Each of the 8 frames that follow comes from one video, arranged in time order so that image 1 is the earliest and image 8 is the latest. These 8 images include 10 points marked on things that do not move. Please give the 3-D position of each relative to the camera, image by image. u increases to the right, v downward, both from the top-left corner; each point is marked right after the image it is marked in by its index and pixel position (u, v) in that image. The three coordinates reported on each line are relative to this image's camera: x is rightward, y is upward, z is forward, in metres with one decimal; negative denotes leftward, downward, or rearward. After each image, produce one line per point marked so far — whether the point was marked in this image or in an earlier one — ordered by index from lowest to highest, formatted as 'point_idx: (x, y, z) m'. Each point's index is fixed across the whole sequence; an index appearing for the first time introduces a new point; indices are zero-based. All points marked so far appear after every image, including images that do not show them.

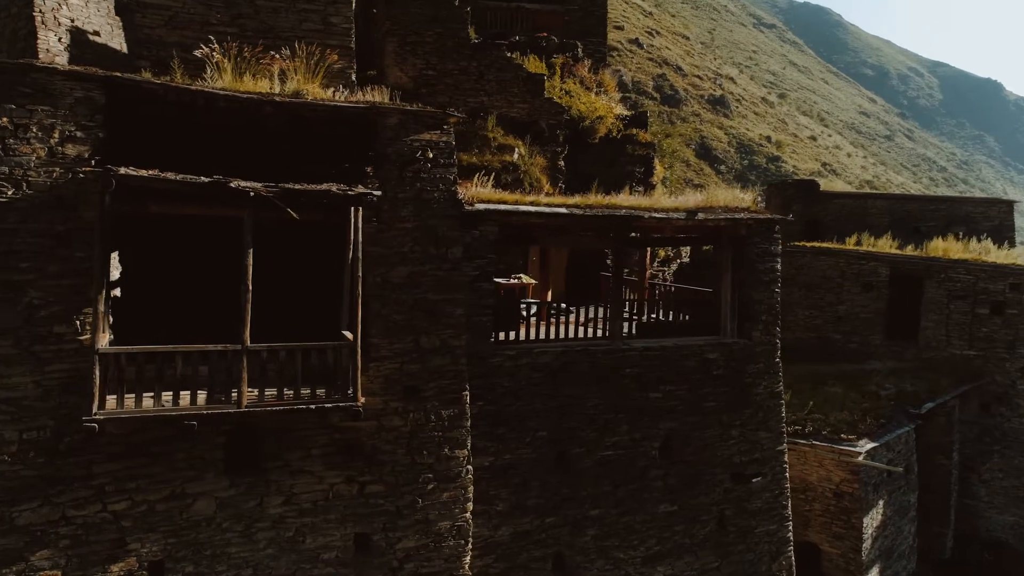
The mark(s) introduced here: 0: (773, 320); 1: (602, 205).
0: (+3.4, -0.4, +9.3) m
1: (+1.0, +1.0, +8.6) m
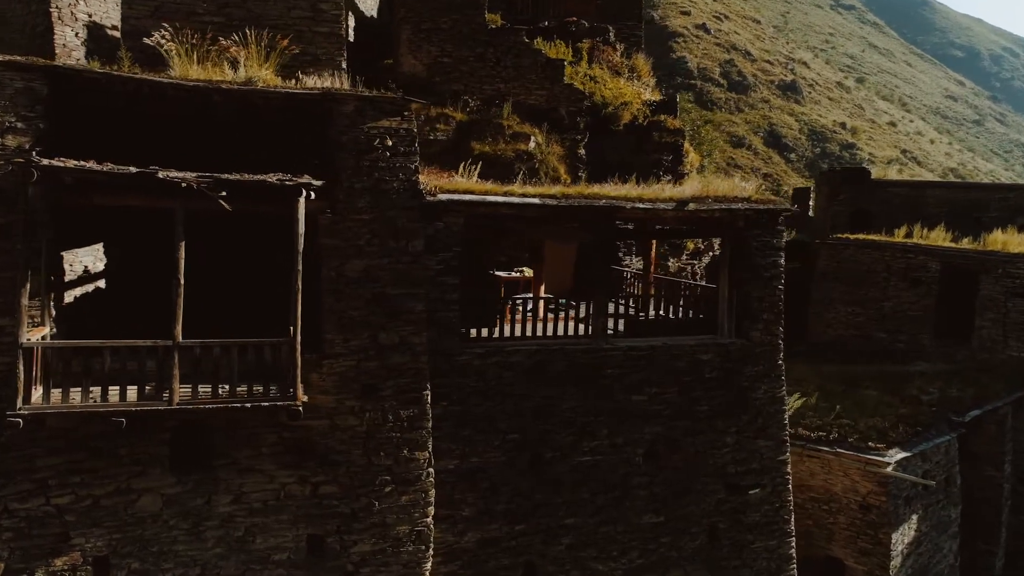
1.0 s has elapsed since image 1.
0: (+3.2, -0.4, +8.6) m
1: (+0.8, +1.1, +8.1) m
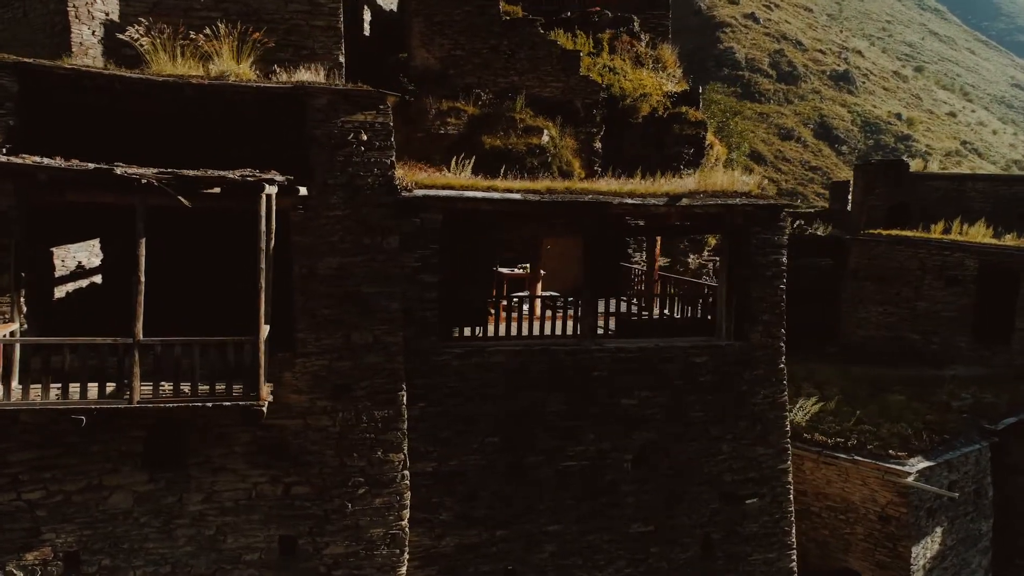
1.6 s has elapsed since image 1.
0: (+3.0, -0.4, +8.2) m
1: (+0.6, +1.1, +7.8) m
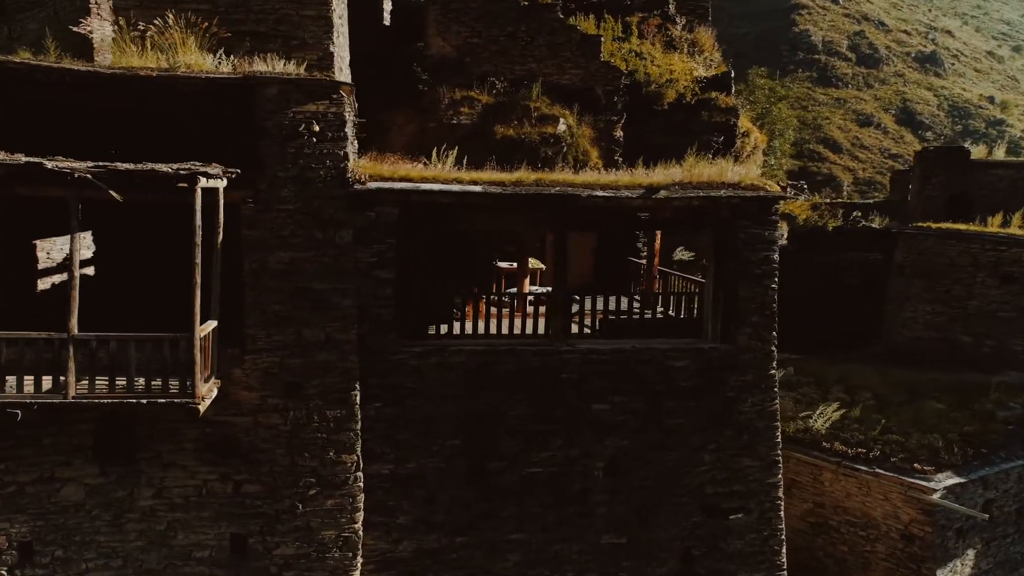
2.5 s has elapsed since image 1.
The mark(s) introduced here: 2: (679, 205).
0: (+2.7, -0.4, +7.5) m
1: (+0.2, +1.1, +7.4) m
2: (+1.7, +0.9, +7.4) m
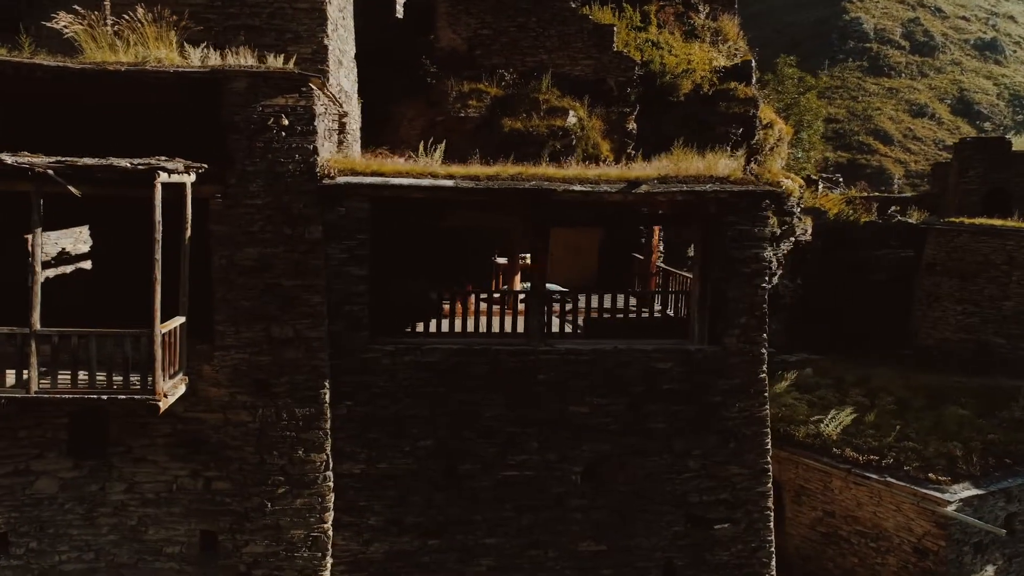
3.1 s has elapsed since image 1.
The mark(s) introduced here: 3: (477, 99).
0: (+2.5, -0.4, +7.2) m
1: (0.0, +1.1, +7.1) m
2: (+1.5, +0.9, +7.0) m
3: (-0.7, +3.5, +13.4) m
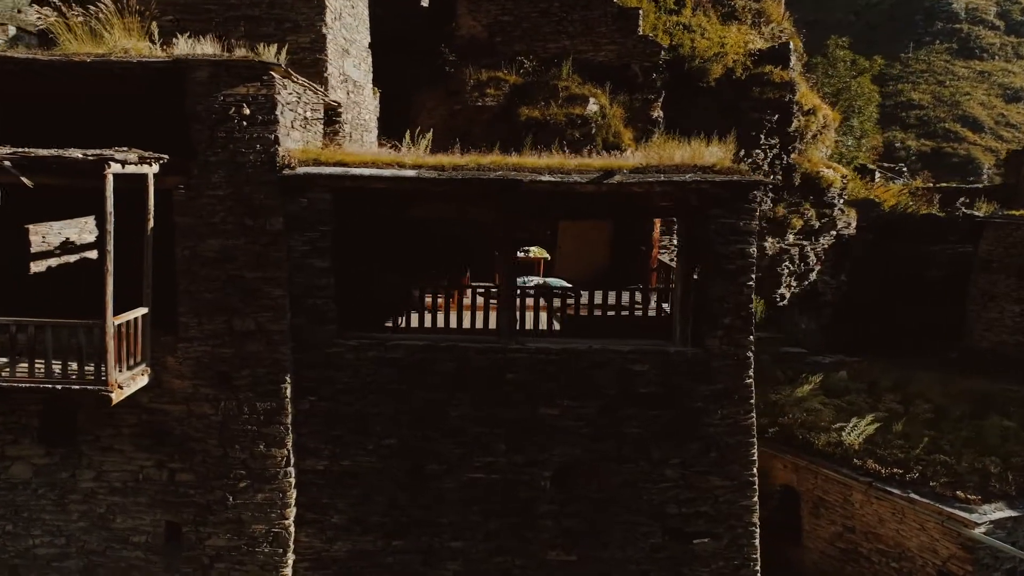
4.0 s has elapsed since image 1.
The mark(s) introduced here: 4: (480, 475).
0: (+2.1, -0.4, +6.6) m
1: (-0.3, +1.2, +6.8) m
2: (+1.2, +0.9, +6.6) m
3: (-0.3, +3.7, +13.1) m
4: (-0.3, -1.8, +6.9) m
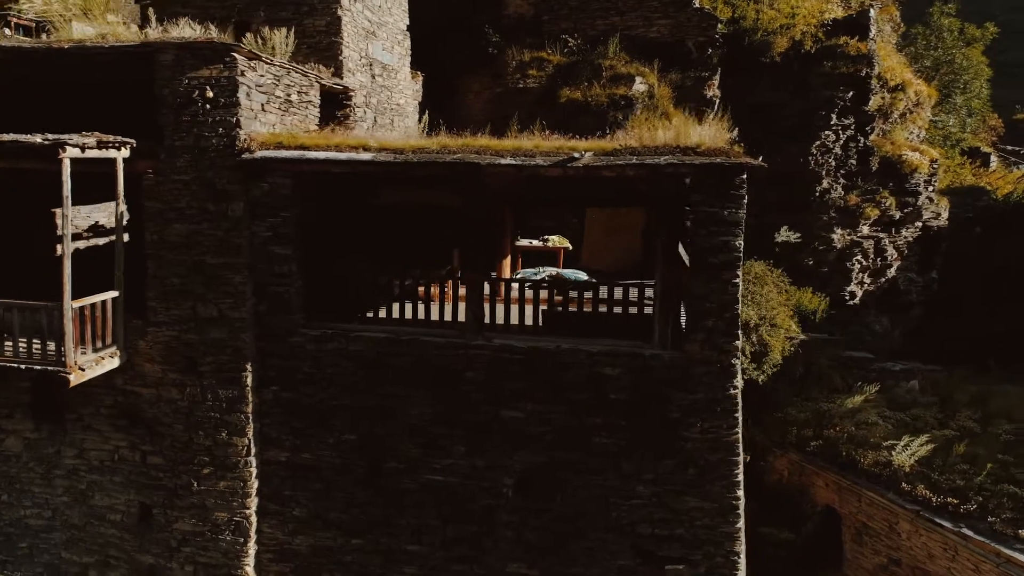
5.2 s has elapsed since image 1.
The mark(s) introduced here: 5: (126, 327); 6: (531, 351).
0: (+1.8, -0.3, +5.8) m
1: (-0.6, +1.3, +6.4) m
2: (+0.8, +0.9, +5.9) m
3: (+0.4, +3.8, +12.5) m
4: (-0.7, -1.7, +6.5) m
5: (-3.7, -0.4, +6.8) m
6: (+0.2, -0.6, +6.2) m
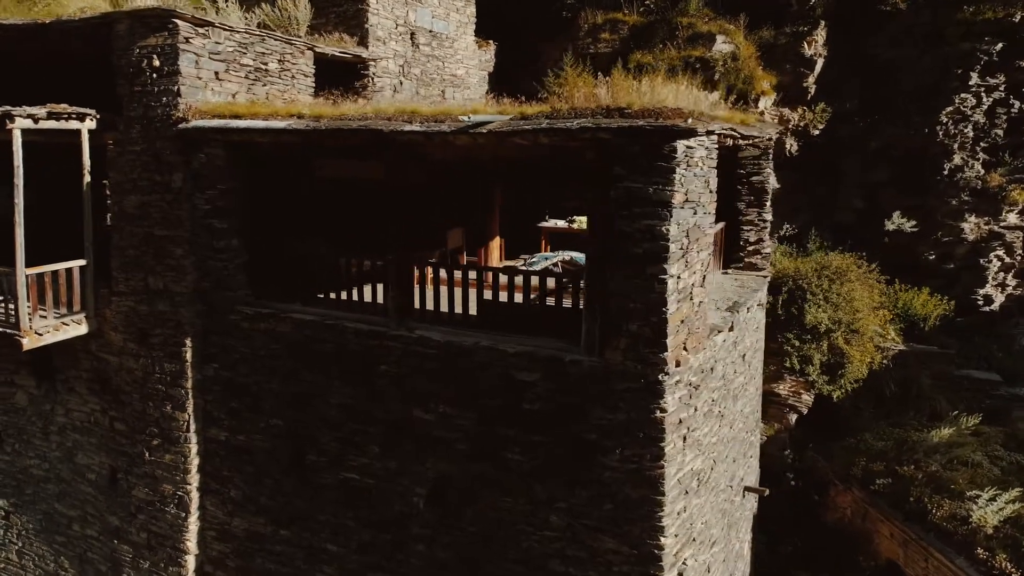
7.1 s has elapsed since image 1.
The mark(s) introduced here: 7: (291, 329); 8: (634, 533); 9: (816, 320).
0: (+0.9, -0.3, +4.7) m
1: (-1.1, +1.4, +5.7) m
2: (+0.1, +1.0, +4.9) m
3: (+1.6, +4.1, +11.3) m
4: (-1.3, -1.6, +5.9) m
5: (-4.1, -0.1, +7.0) m
6: (-0.5, -0.4, +5.4) m
7: (-1.9, -0.4, +6.1) m
8: (+0.8, -1.7, +4.9) m
9: (+3.7, -0.4, +8.8) m
